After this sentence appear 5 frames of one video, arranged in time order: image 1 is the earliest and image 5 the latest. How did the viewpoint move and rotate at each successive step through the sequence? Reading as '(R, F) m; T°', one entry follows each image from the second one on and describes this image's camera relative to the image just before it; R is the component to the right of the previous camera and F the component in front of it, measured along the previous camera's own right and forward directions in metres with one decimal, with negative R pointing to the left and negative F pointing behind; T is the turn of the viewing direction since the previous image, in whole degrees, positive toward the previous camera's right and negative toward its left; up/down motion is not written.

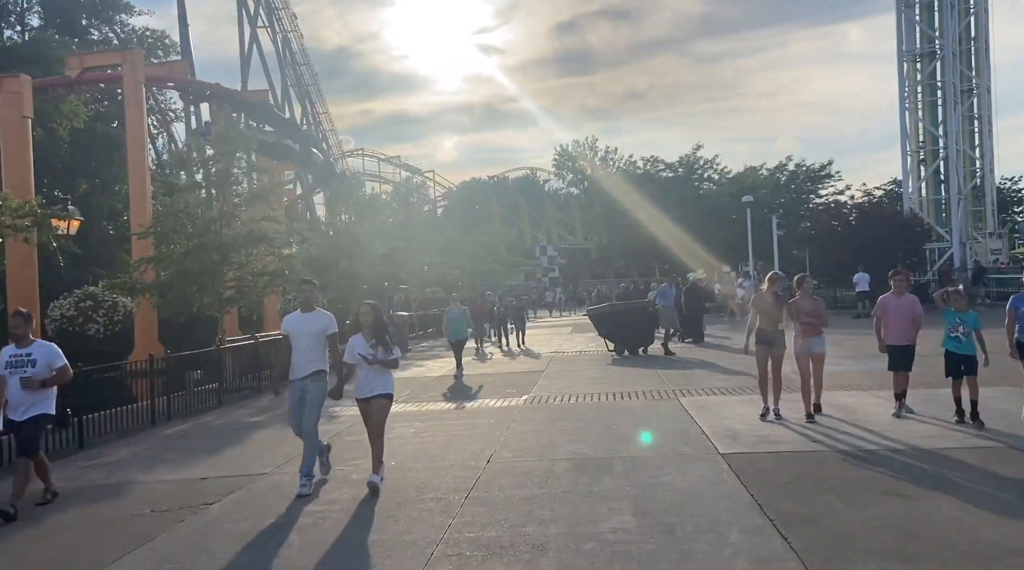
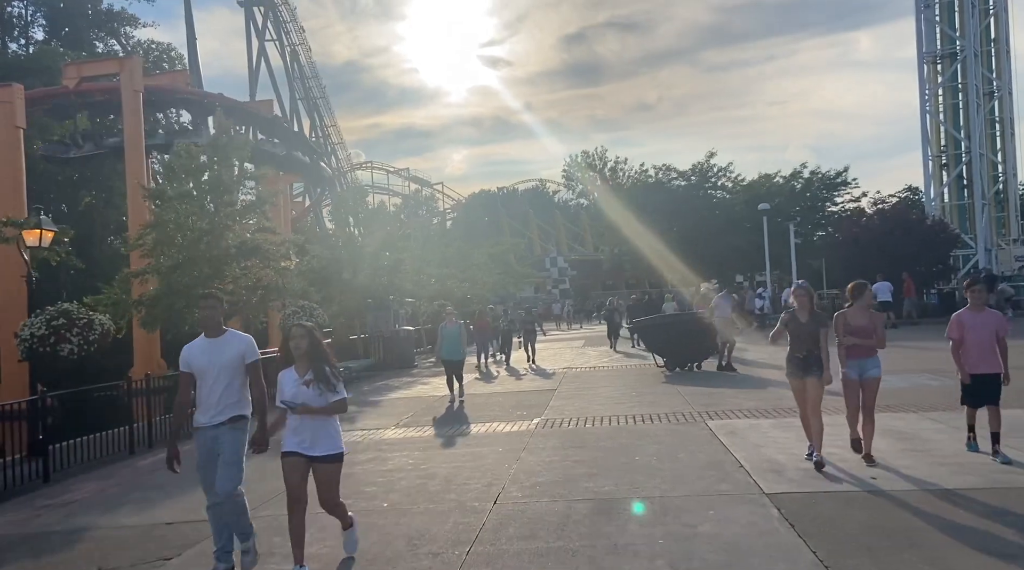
(0.0, +1.1) m; -1°
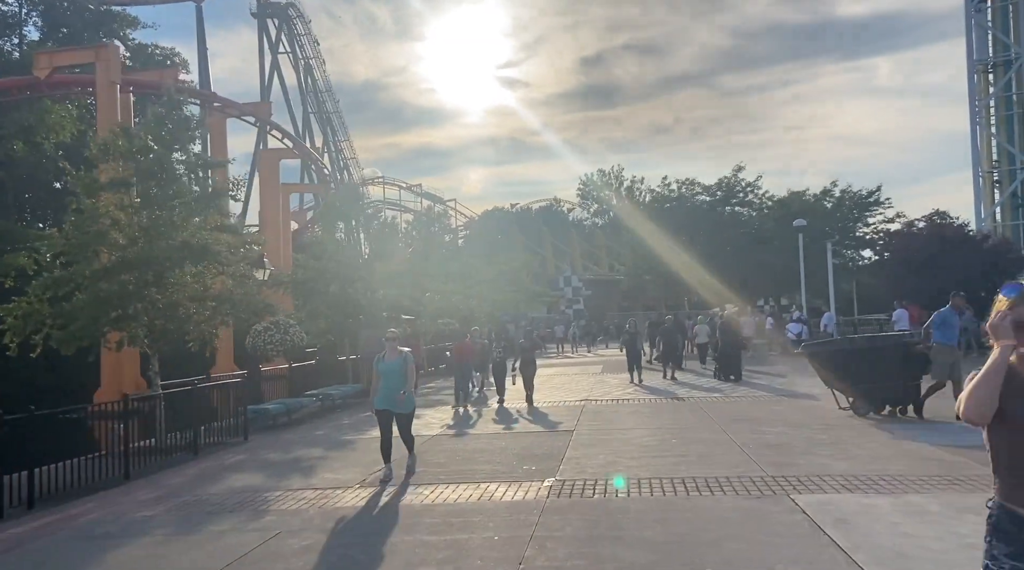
(+0.1, +3.1) m; -1°
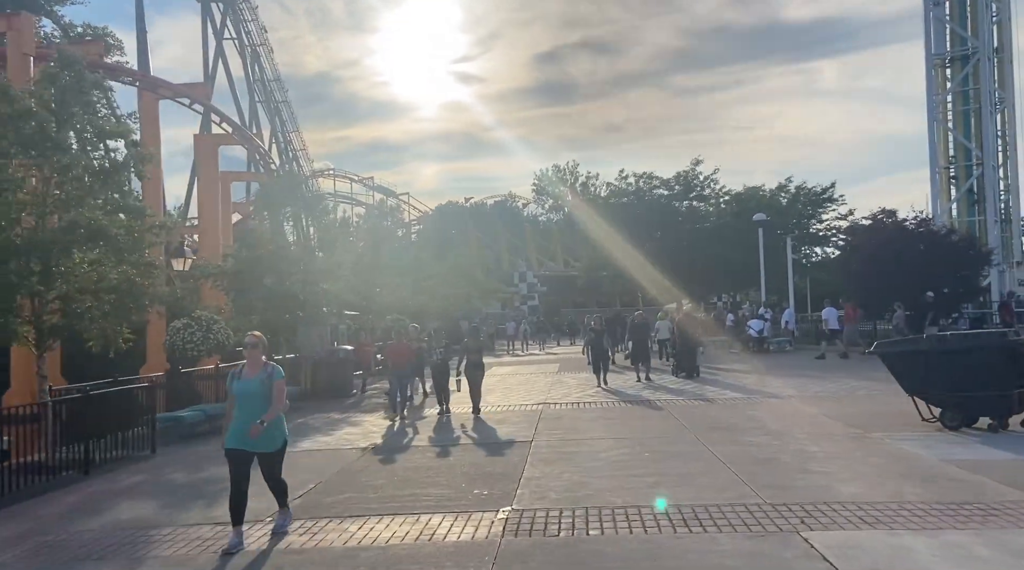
(+0.1, +1.6) m; +3°
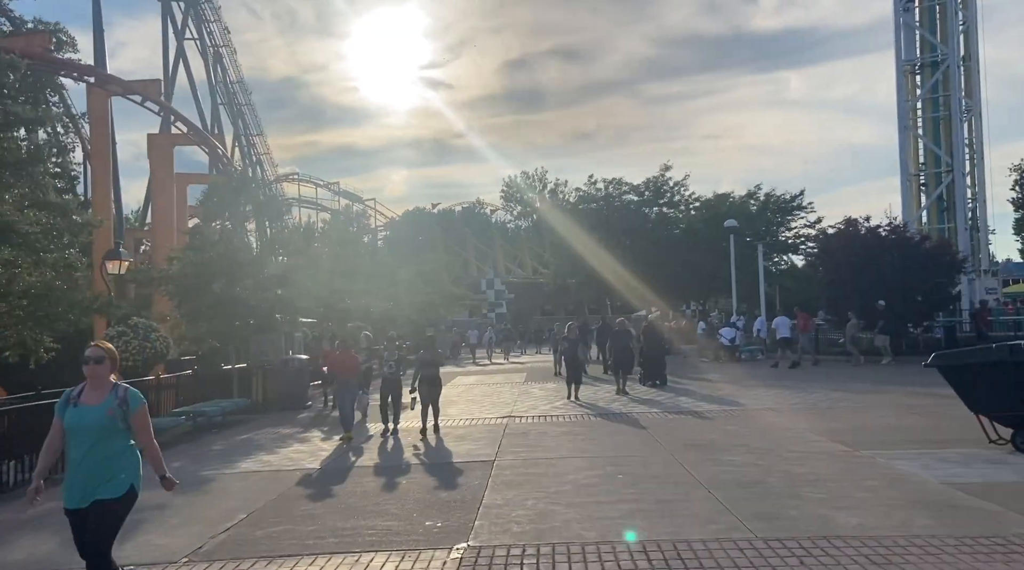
(+0.1, +1.0) m; +2°
